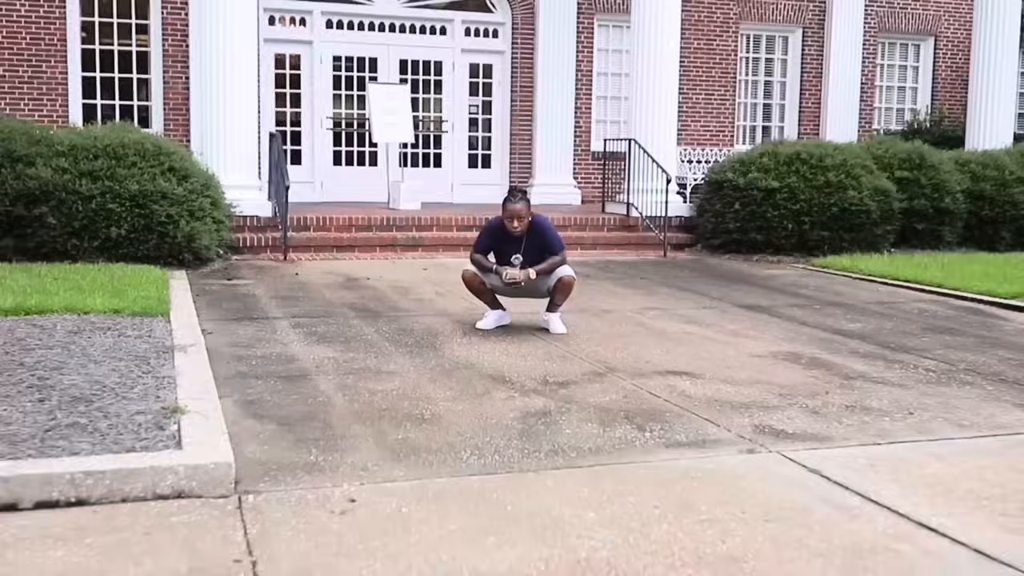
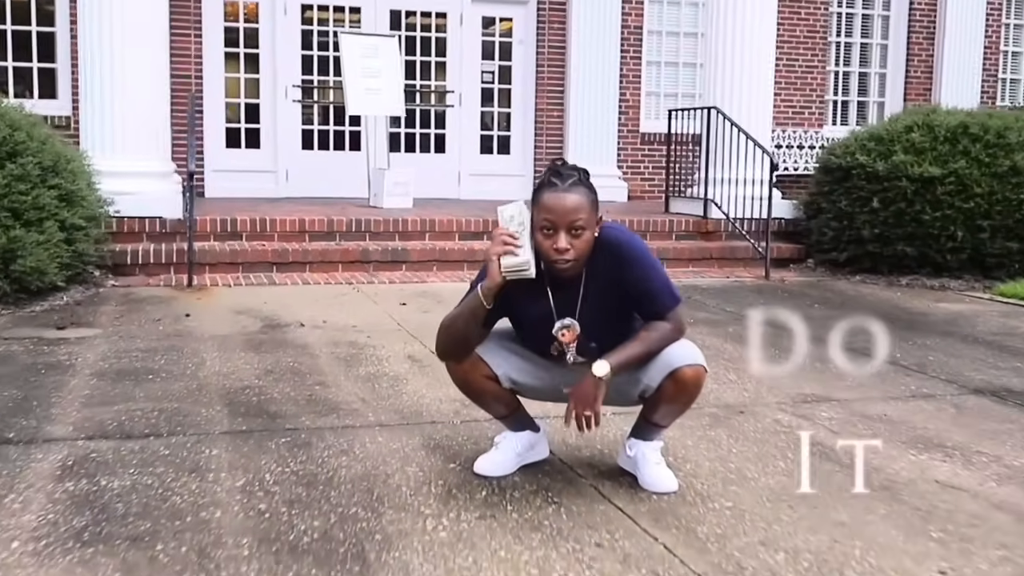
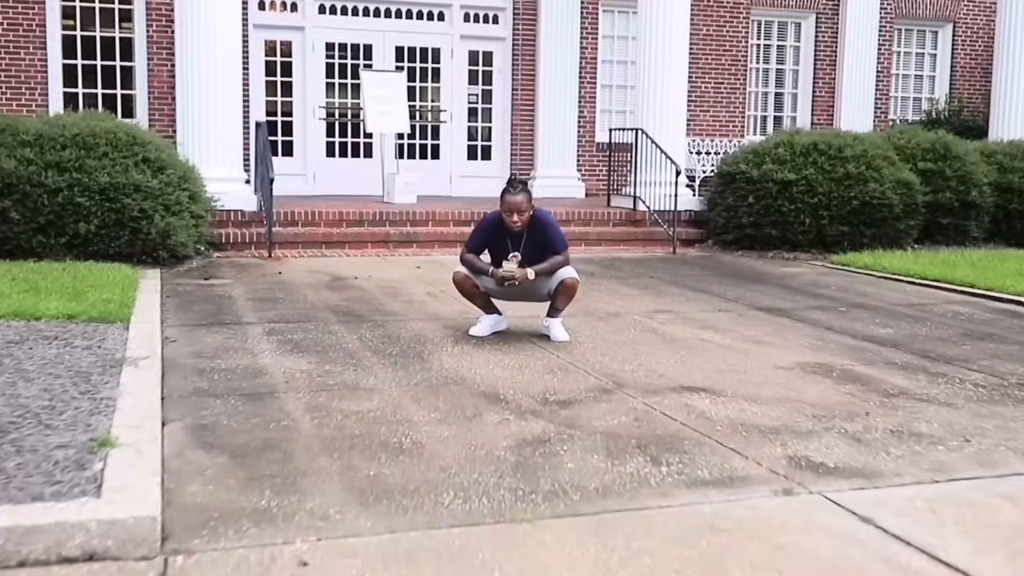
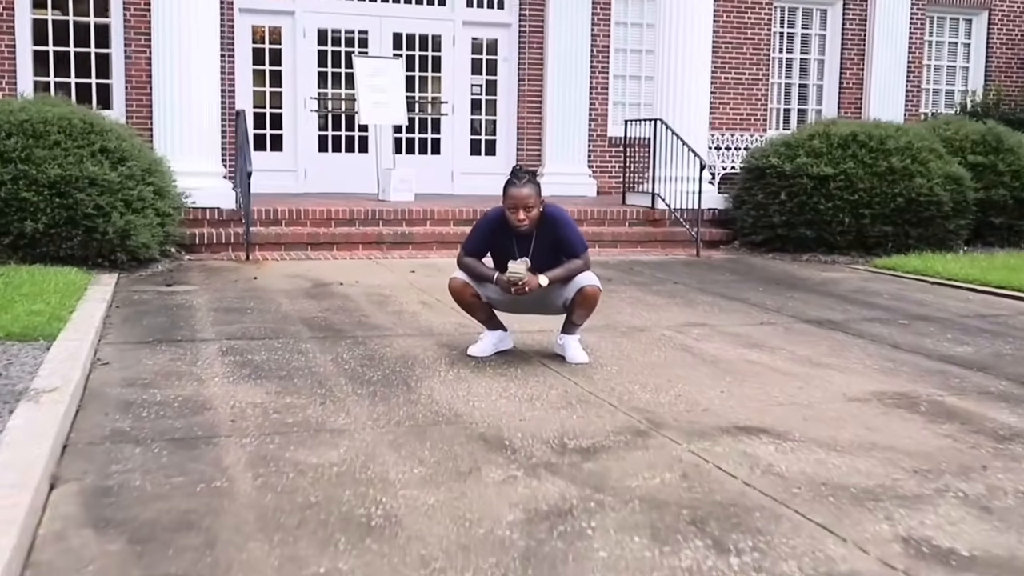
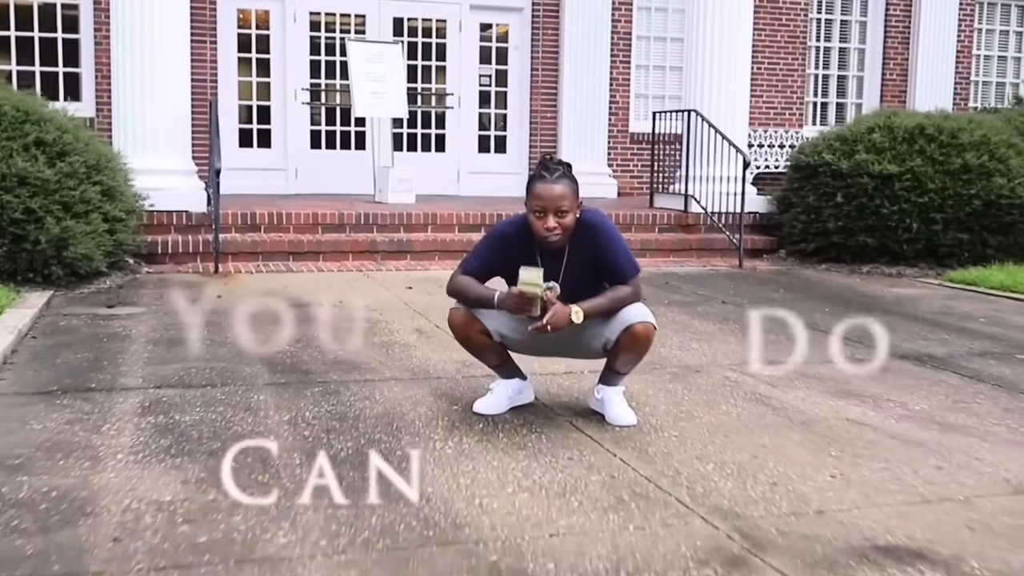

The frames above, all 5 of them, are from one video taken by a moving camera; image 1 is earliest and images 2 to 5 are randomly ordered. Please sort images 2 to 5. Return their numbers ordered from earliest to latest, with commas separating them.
3, 4, 5, 2
